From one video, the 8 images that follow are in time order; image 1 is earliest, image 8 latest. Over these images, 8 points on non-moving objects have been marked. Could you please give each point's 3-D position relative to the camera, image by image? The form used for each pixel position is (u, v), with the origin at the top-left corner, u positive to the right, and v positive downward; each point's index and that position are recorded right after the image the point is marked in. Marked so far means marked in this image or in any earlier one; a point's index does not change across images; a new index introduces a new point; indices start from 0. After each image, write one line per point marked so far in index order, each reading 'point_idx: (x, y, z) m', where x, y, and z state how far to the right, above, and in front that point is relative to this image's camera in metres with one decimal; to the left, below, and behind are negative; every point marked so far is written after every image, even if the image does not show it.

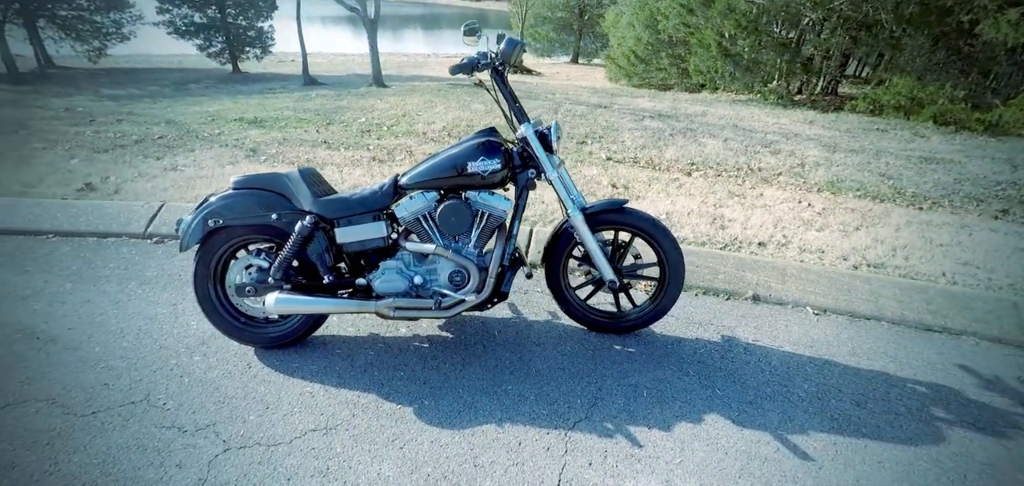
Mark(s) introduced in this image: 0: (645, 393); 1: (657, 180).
0: (+0.7, -0.8, +2.6) m
1: (+1.5, +0.7, +5.5) m
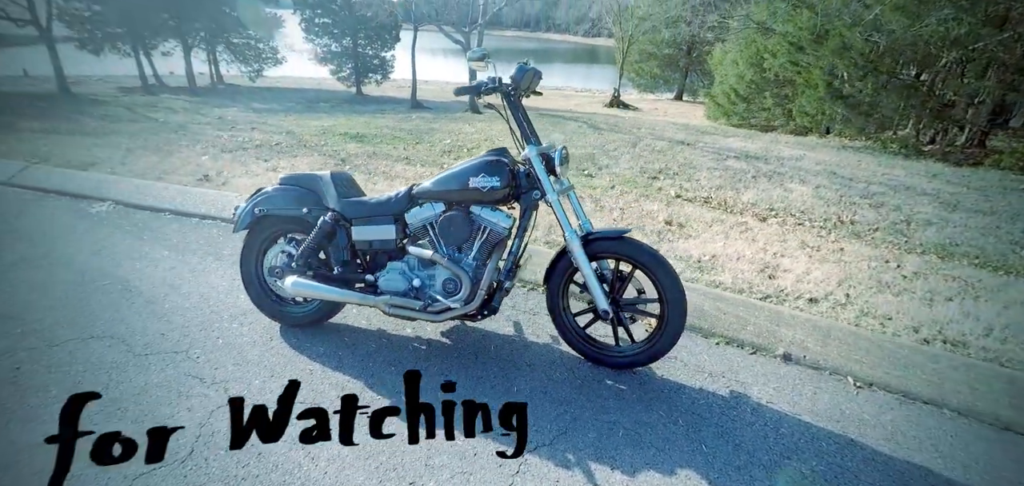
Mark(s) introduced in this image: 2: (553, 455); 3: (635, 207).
0: (+0.5, -0.9, +2.5) m
1: (+2.1, +0.2, +5.3) m
2: (+0.2, -1.0, +2.5) m
3: (+1.2, +0.4, +5.4) m
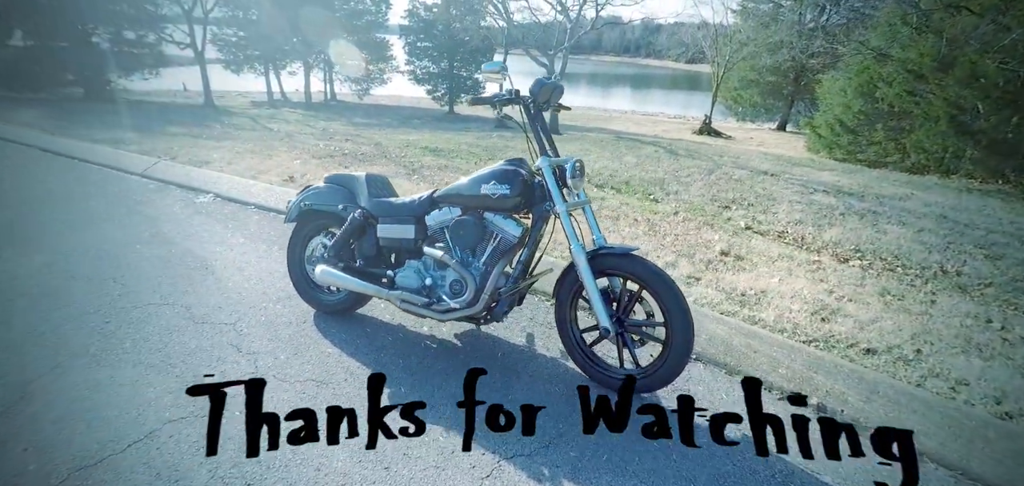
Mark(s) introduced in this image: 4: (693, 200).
0: (+0.4, -1.0, +2.4) m
1: (+2.5, -0.1, +4.9) m
2: (+0.1, -1.0, +2.4) m
3: (+1.7, +0.1, +5.1) m
4: (+2.1, +0.4, +6.3) m
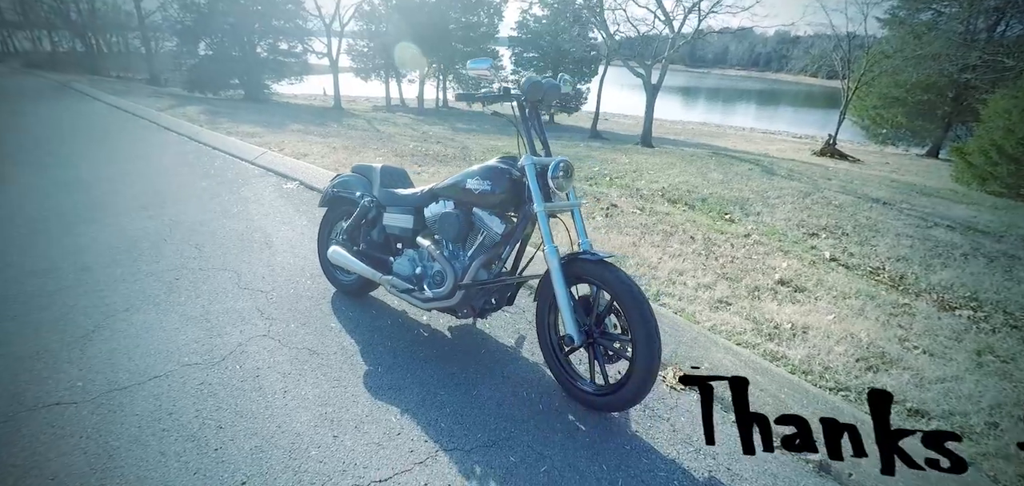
0: (+0.1, -1.0, +2.3) m
1: (+2.8, -0.4, +4.2) m
2: (-0.2, -1.0, +2.4) m
3: (+2.1, -0.1, +4.6) m
4: (+2.8, +0.1, +5.7) m
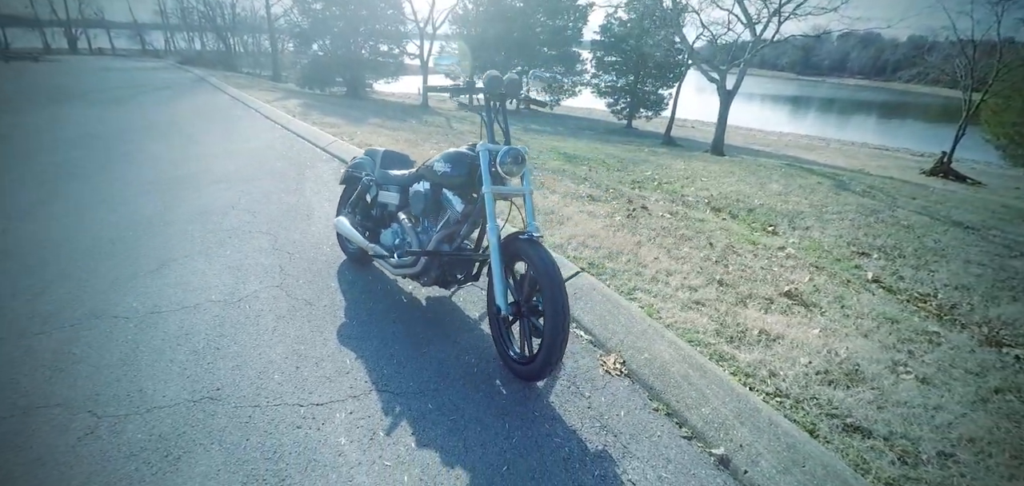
0: (-0.3, -0.9, +2.5) m
1: (+2.7, -0.5, +3.9) m
2: (-0.6, -0.8, +2.7) m
3: (+2.2, -0.2, +4.4) m
4: (+3.1, 0.0, +5.3) m
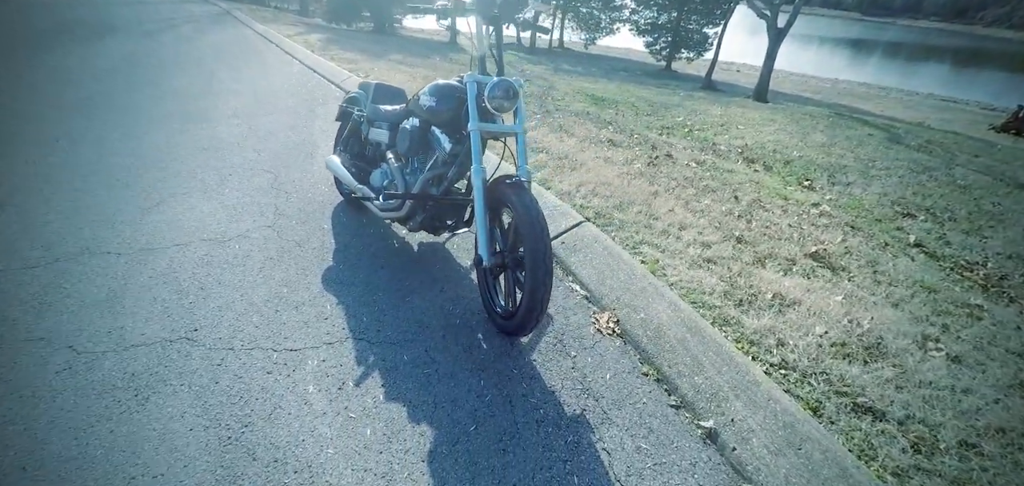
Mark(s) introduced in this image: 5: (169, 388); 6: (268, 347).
0: (-0.4, -0.6, +2.4) m
1: (+2.7, -0.3, +3.5) m
2: (-0.7, -0.5, +2.6) m
3: (+2.2, +0.1, +4.1) m
4: (+3.2, +0.4, +4.9) m
5: (-1.5, -0.6, +2.4) m
6: (-1.2, -0.5, +2.6) m
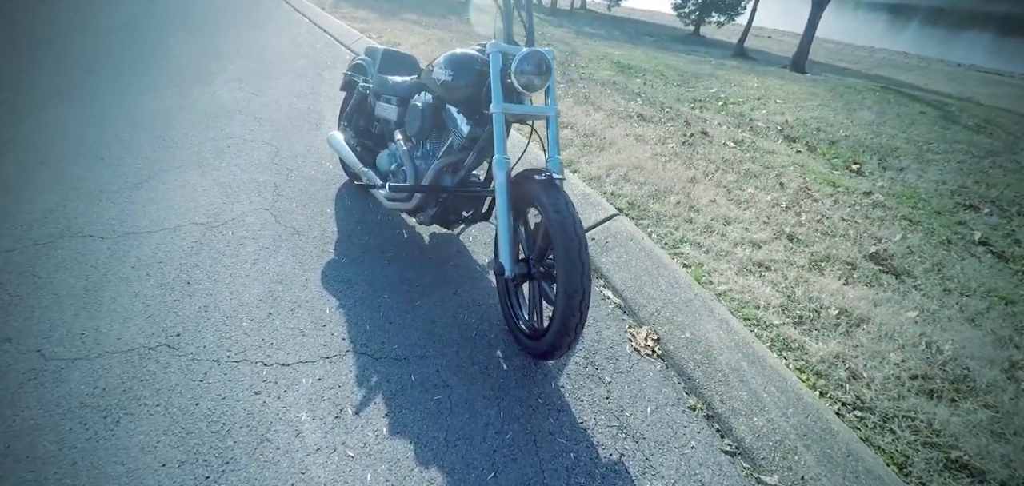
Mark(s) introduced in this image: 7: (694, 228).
0: (-0.4, -0.6, +2.1) m
1: (+2.8, -0.3, +3.1) m
2: (-0.6, -0.5, +2.2) m
3: (+2.3, +0.1, +3.6) m
4: (+3.3, +0.4, +4.4) m
5: (-1.4, -0.6, +2.1) m
6: (-1.1, -0.5, +2.3) m
7: (+1.1, +0.1, +3.1) m
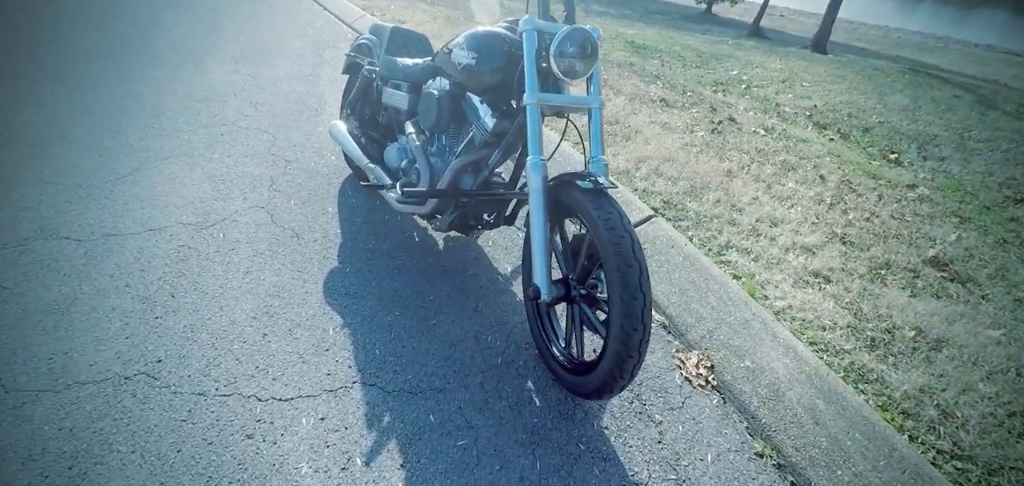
0: (-0.2, -0.7, +1.8) m
1: (+3.0, -0.3, +2.8) m
2: (-0.5, -0.6, +1.9) m
3: (+2.5, +0.1, +3.3) m
4: (+3.4, +0.4, +4.1) m
5: (-1.3, -0.7, +1.8) m
6: (-1.0, -0.6, +2.0) m
7: (+1.2, +0.1, +2.7) m
